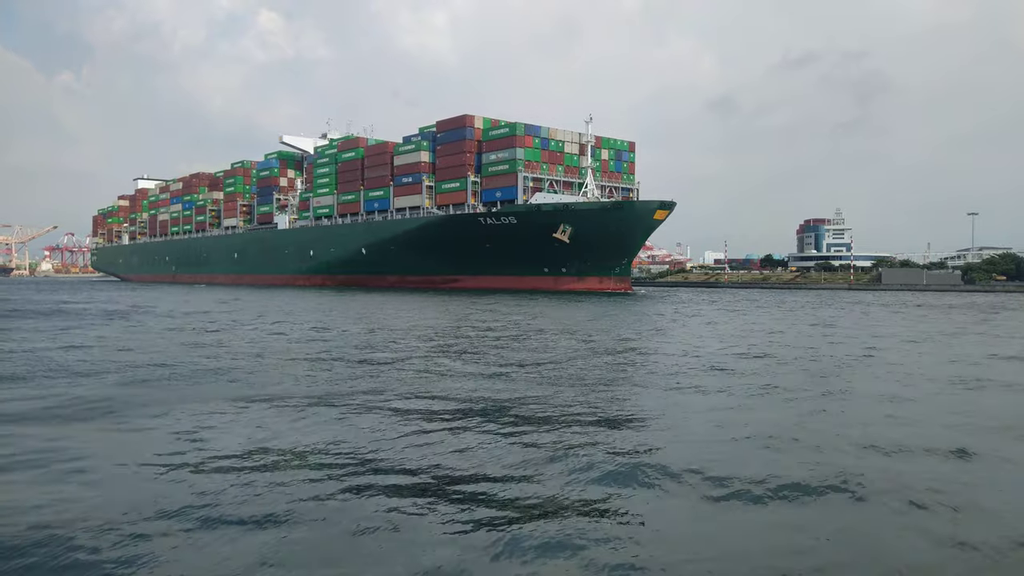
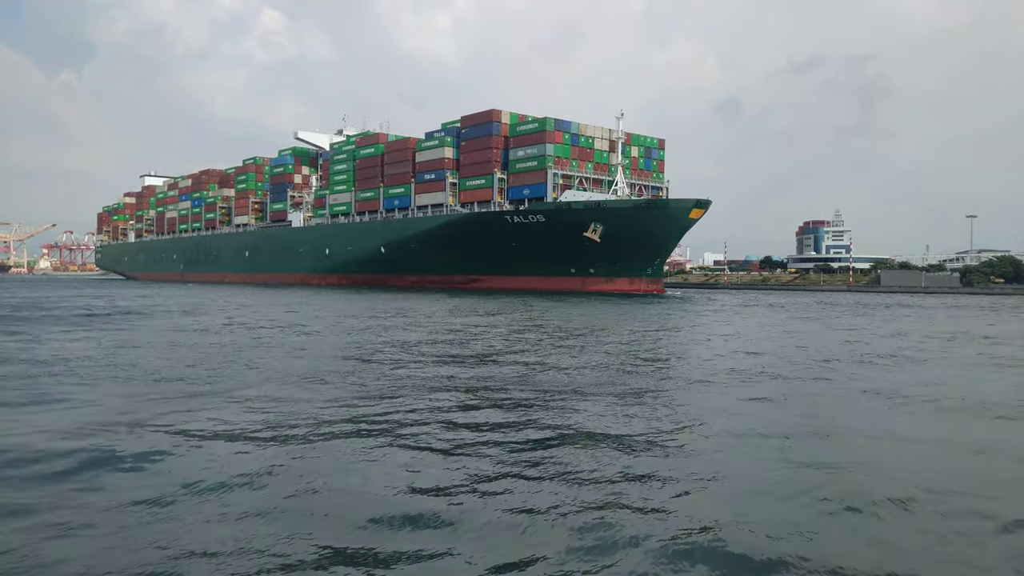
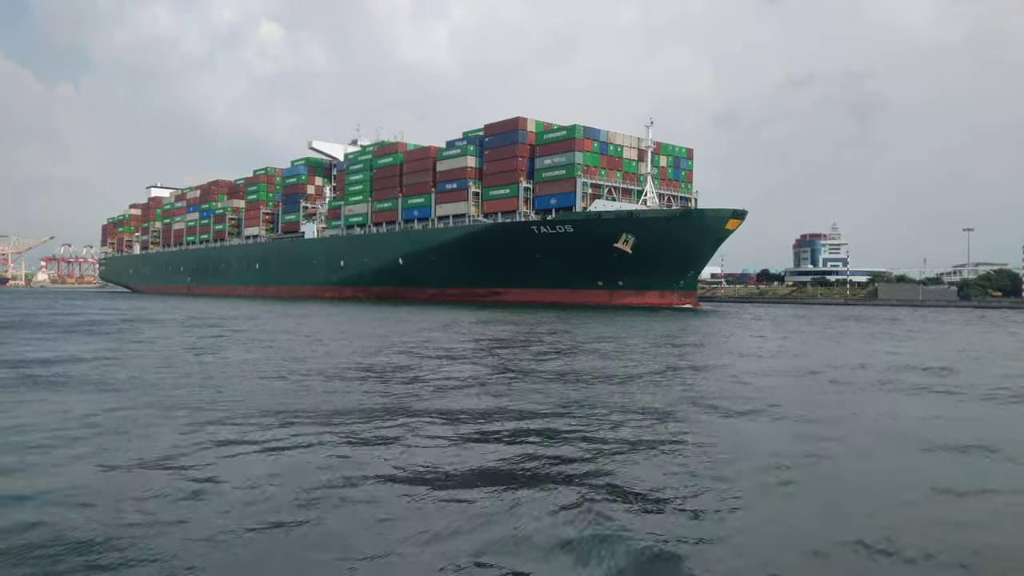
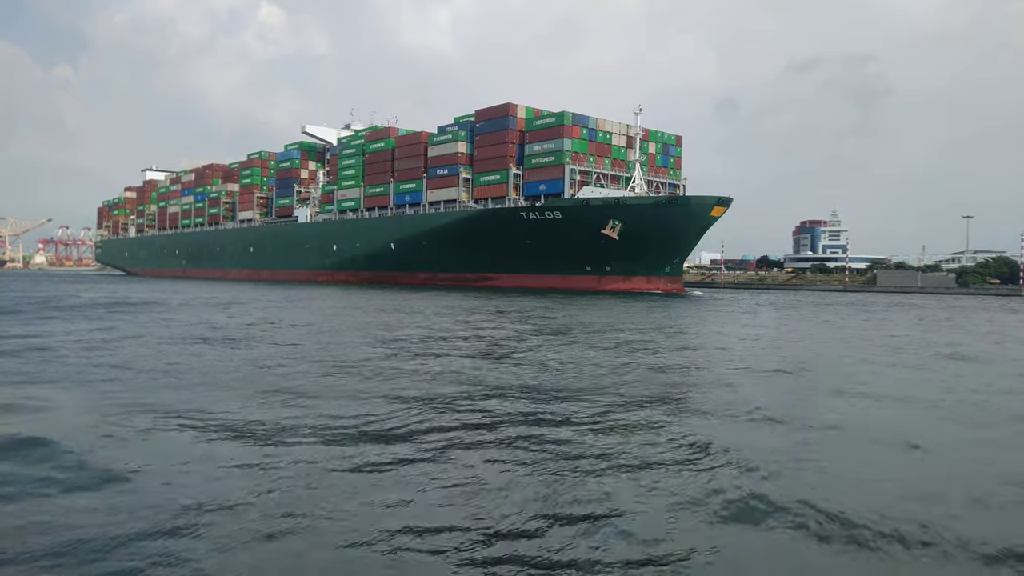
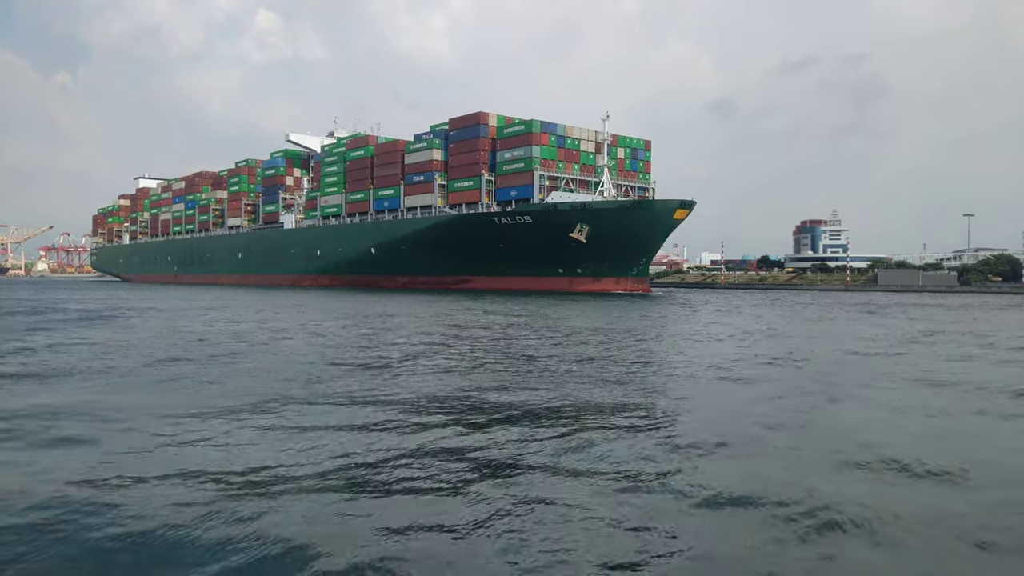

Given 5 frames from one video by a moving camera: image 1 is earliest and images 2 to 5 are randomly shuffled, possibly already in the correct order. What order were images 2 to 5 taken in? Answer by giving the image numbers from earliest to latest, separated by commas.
5, 2, 4, 3
